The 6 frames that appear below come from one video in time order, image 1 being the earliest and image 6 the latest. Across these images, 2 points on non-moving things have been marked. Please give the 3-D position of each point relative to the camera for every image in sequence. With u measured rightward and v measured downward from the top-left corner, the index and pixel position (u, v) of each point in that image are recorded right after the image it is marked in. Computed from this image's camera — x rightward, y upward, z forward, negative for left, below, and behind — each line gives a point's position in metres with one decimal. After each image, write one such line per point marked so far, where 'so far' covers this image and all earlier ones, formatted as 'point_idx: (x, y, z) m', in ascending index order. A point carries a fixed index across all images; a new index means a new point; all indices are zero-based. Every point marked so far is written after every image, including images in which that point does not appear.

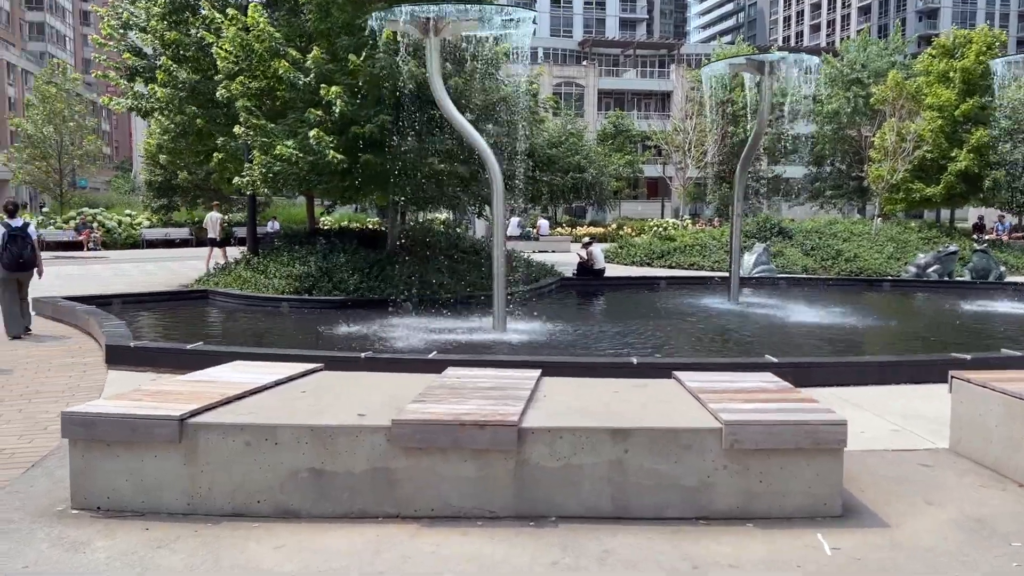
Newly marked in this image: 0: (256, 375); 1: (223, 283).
0: (-1.7, -0.6, +5.4) m
1: (-5.2, +0.1, +15.0) m
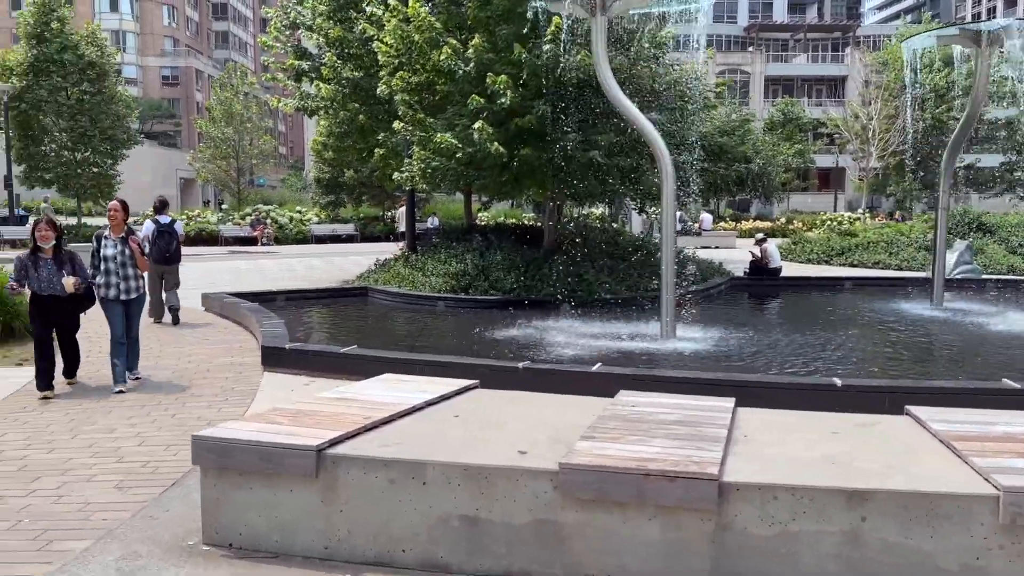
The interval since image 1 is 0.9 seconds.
0: (-0.6, -0.6, +4.8) m
1: (-2.3, +0.1, +14.9) m
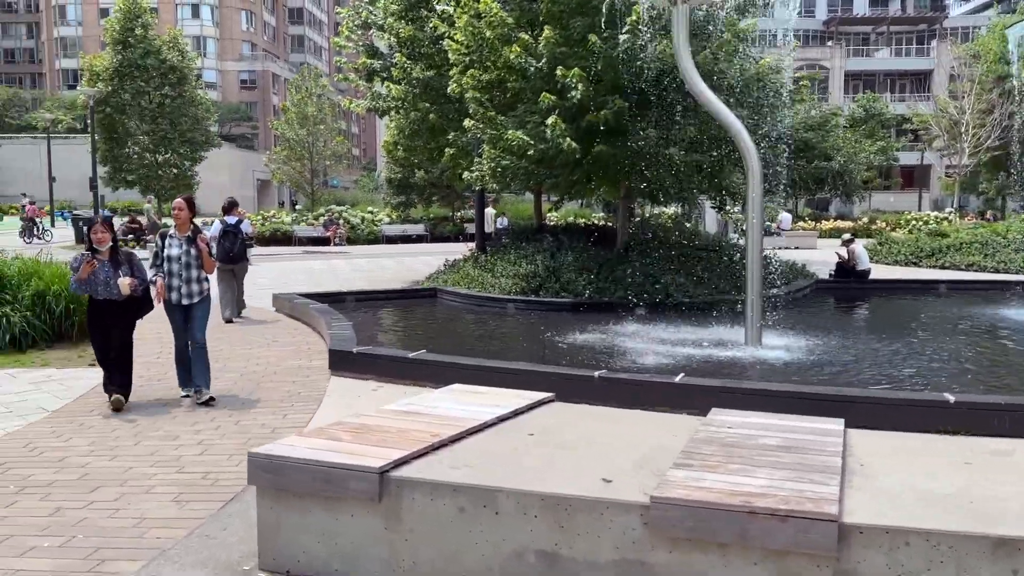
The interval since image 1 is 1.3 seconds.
0: (-0.2, -0.6, +4.5) m
1: (-1.1, +0.1, +14.6) m
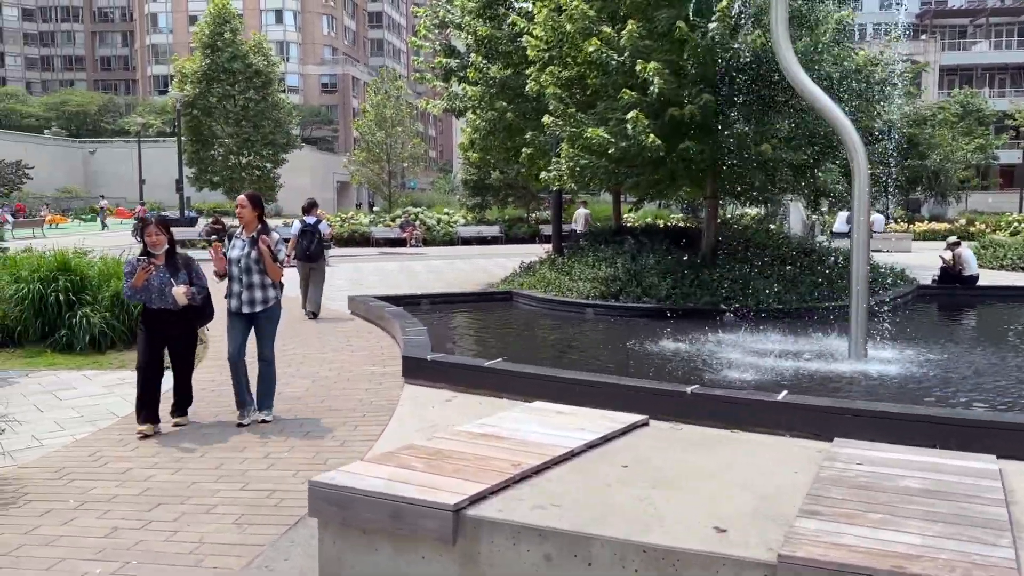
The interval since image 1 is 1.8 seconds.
0: (+0.2, -0.7, +4.0) m
1: (+0.3, +0.1, +14.2) m
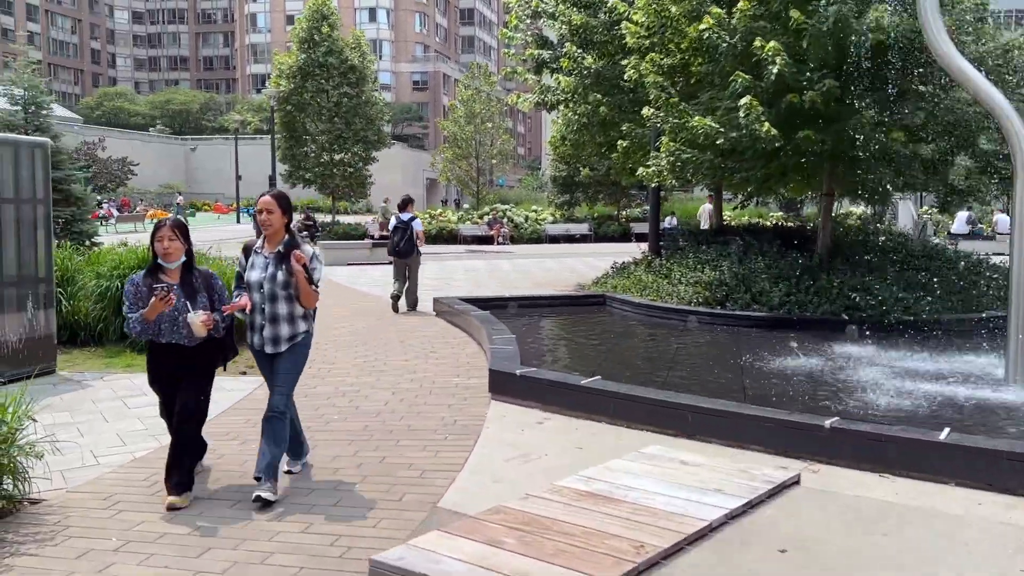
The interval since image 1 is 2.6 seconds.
0: (+0.7, -0.8, +3.2) m
1: (+1.8, 0.0, +13.3) m
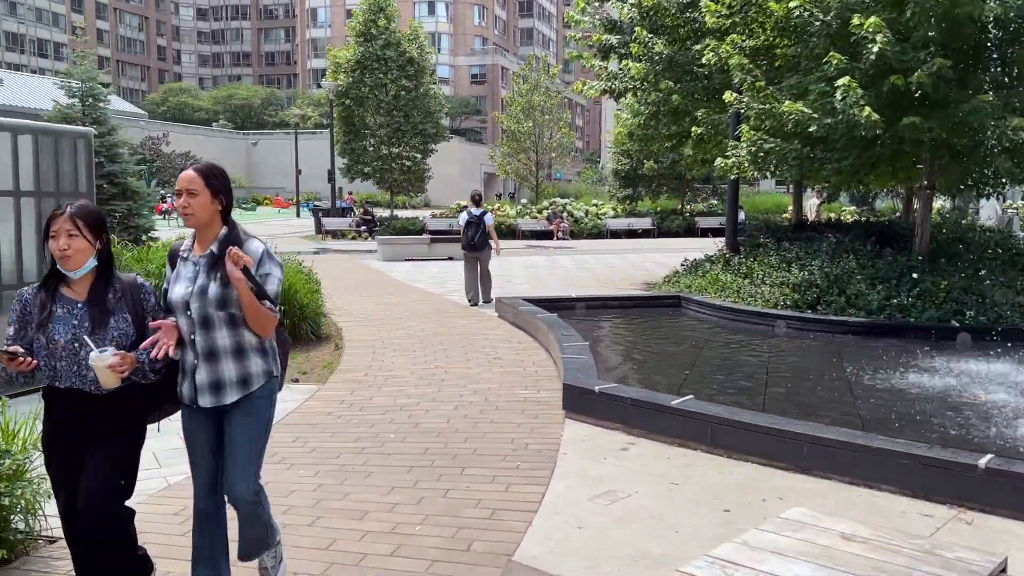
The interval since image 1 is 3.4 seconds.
0: (+1.0, -0.8, +2.4) m
1: (+2.8, 0.0, +12.4) m
